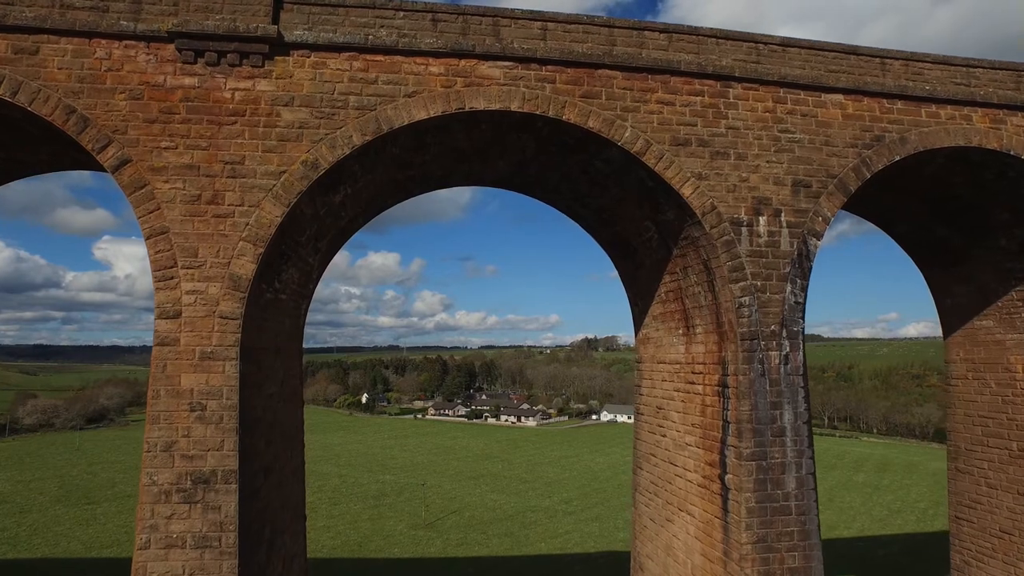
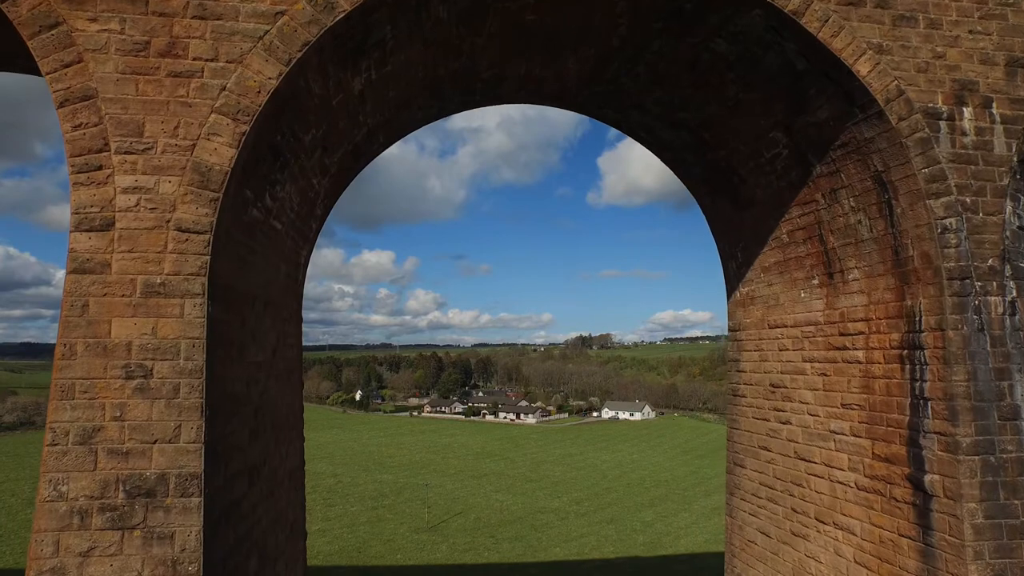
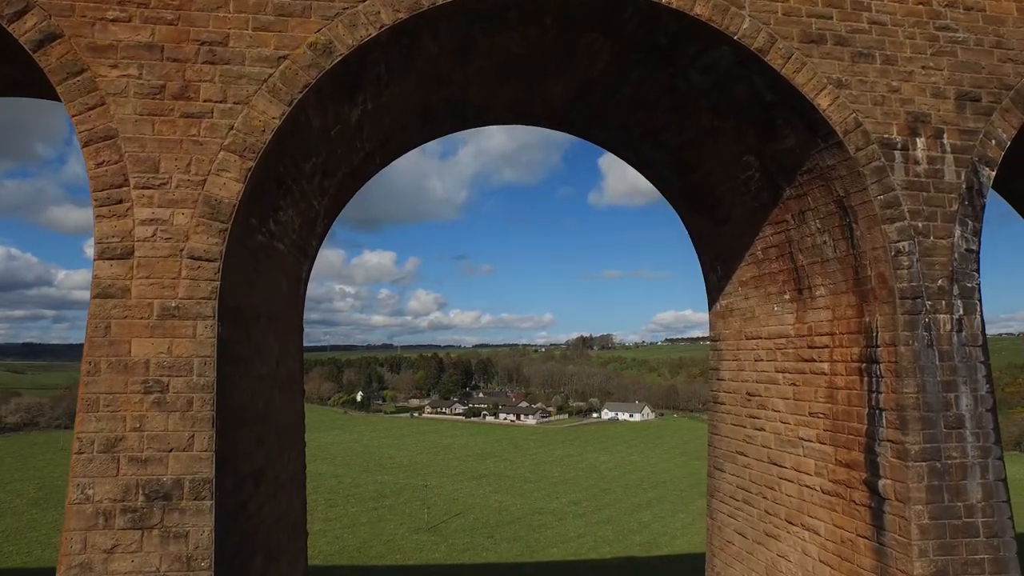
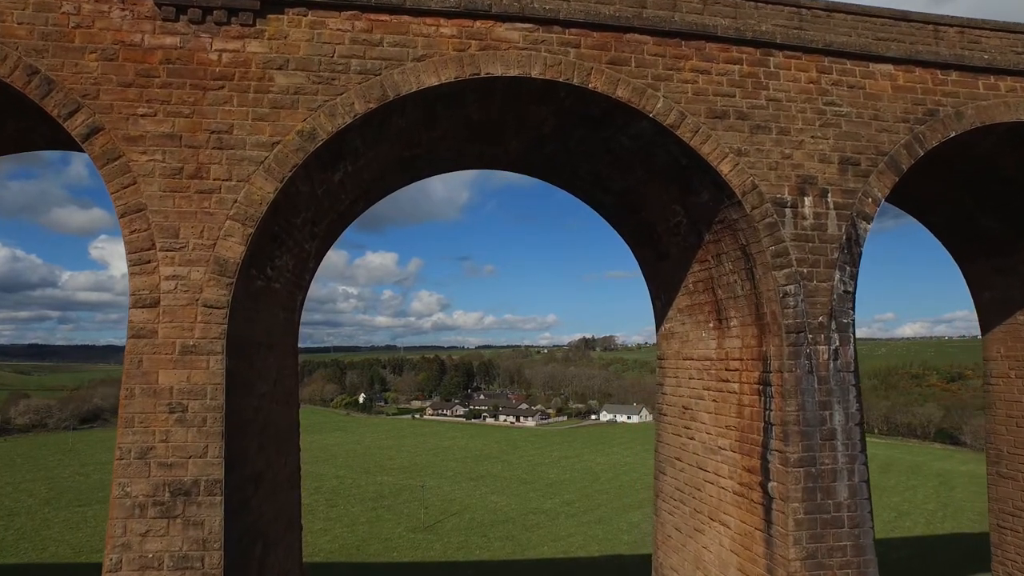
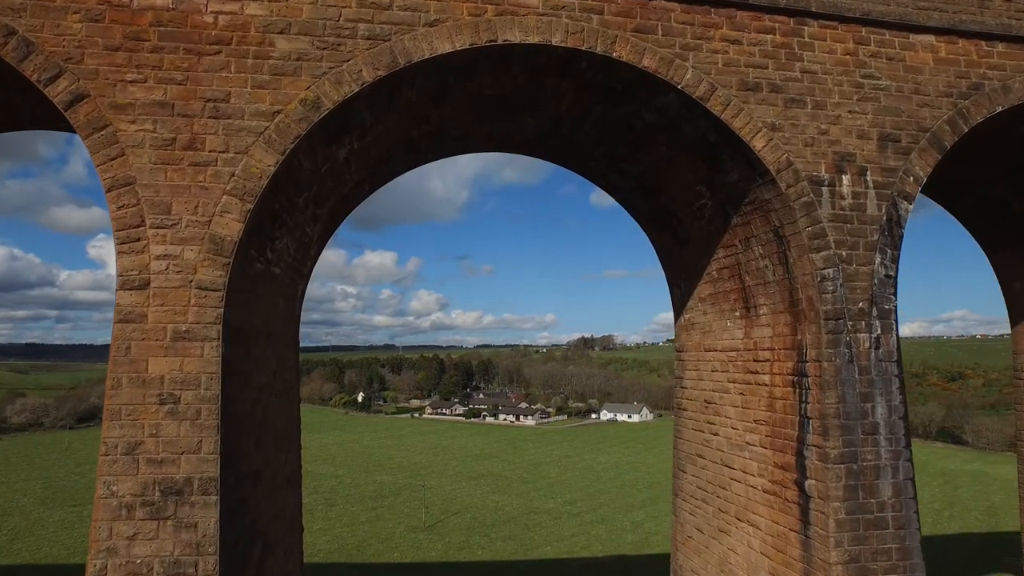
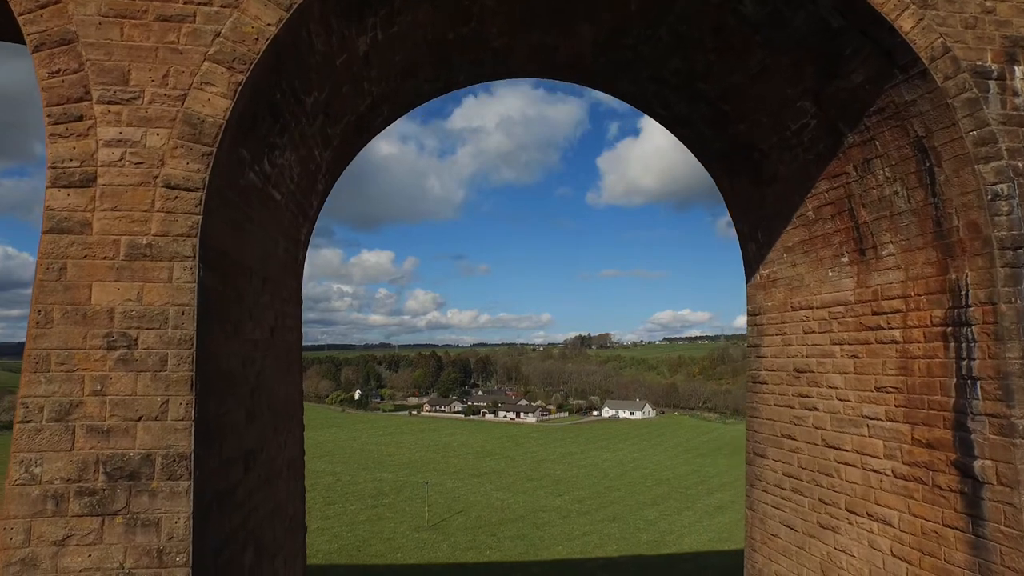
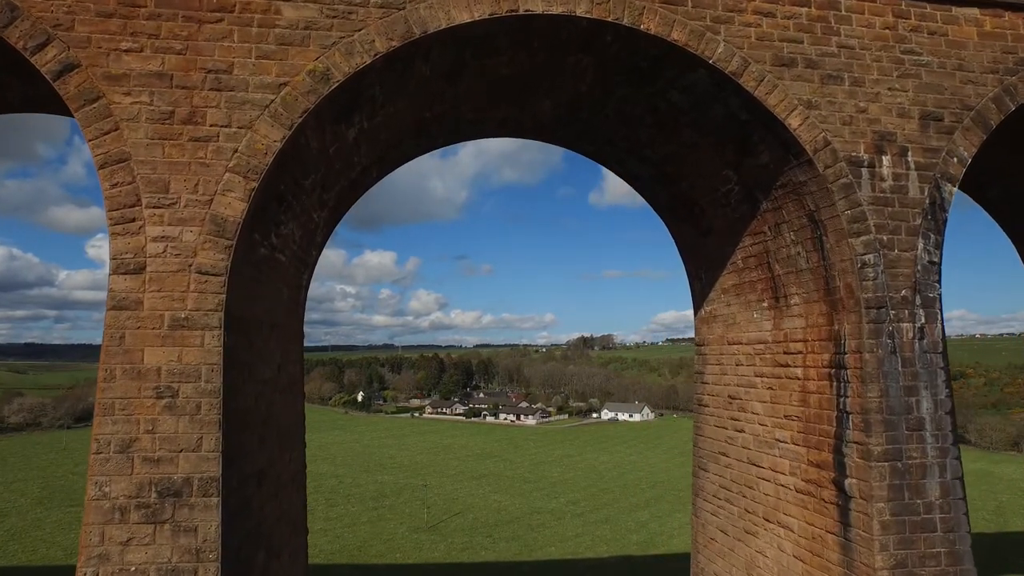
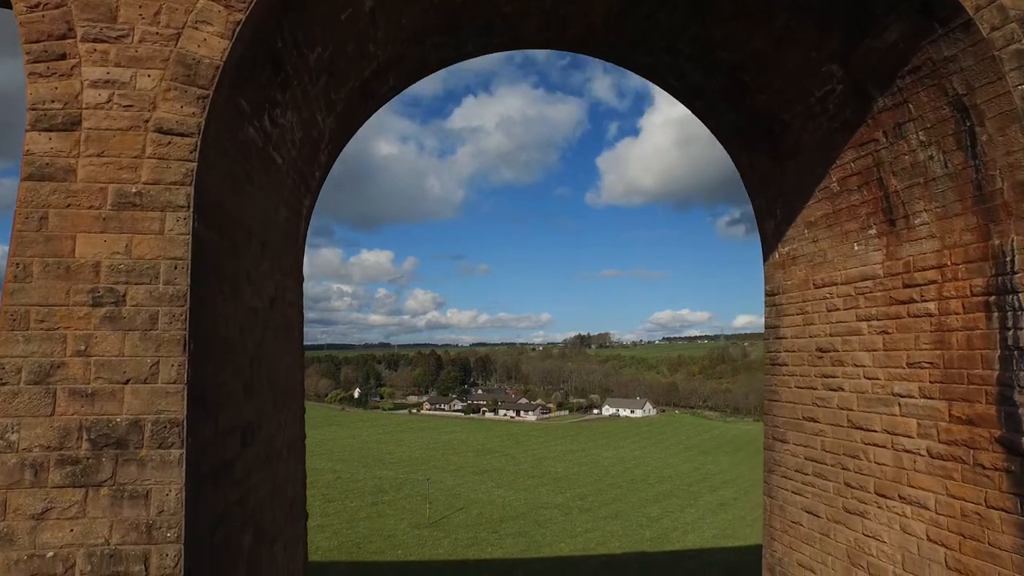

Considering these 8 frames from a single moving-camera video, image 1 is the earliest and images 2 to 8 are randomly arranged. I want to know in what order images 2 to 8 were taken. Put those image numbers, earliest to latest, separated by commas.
4, 5, 7, 3, 2, 6, 8
